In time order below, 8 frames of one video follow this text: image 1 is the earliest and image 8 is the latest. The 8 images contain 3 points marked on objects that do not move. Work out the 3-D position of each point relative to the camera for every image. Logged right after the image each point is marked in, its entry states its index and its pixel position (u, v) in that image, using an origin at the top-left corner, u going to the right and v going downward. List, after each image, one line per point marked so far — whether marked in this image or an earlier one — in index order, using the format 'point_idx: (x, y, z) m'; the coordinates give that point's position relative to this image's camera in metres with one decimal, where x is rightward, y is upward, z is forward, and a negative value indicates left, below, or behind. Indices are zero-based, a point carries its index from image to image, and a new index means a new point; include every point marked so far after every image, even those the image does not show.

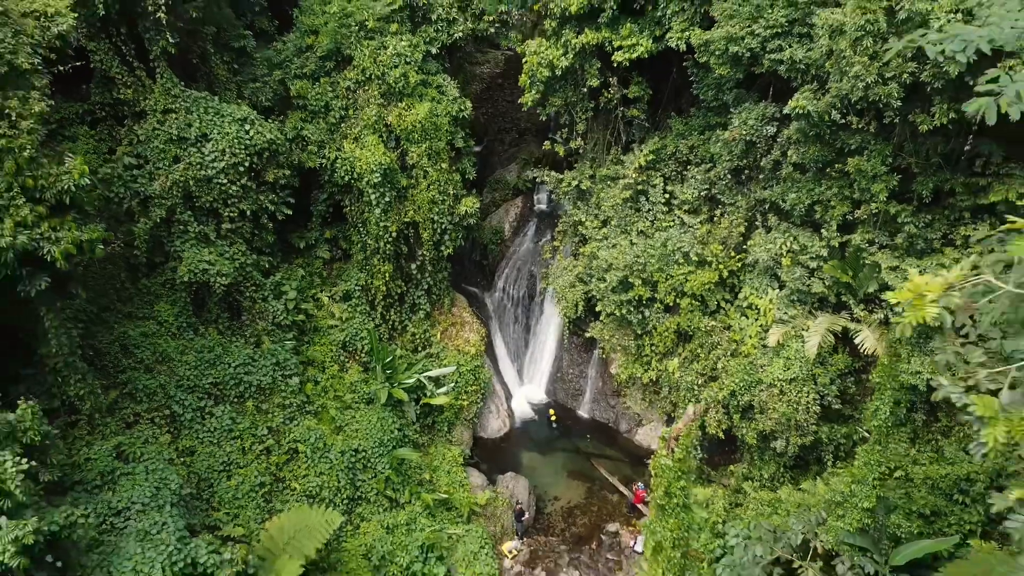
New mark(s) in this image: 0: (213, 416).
0: (-2.5, -1.1, +6.9) m
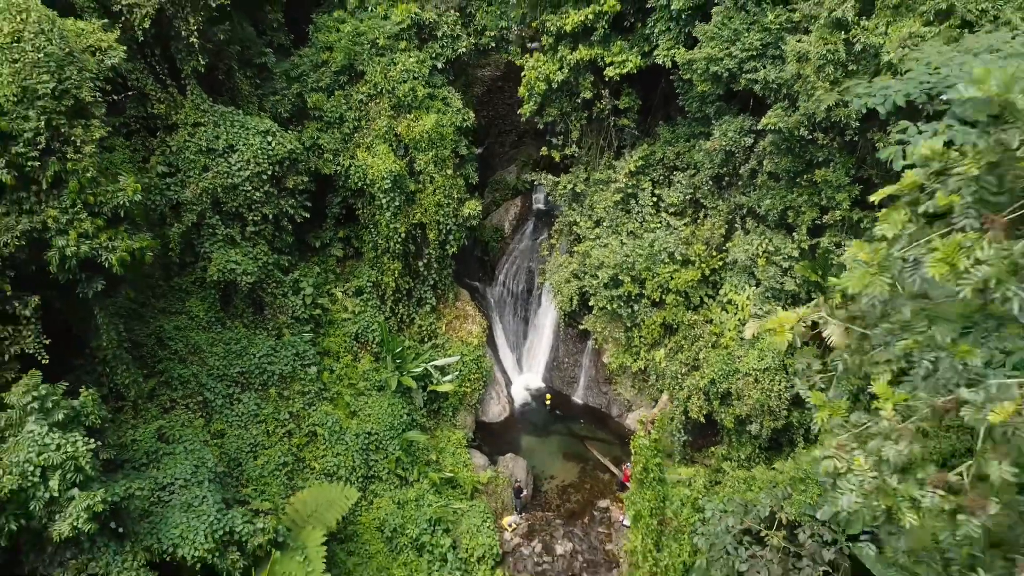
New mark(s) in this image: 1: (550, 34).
0: (-2.5, -1.1, +7.6) m
1: (+0.4, +2.6, +8.4) m
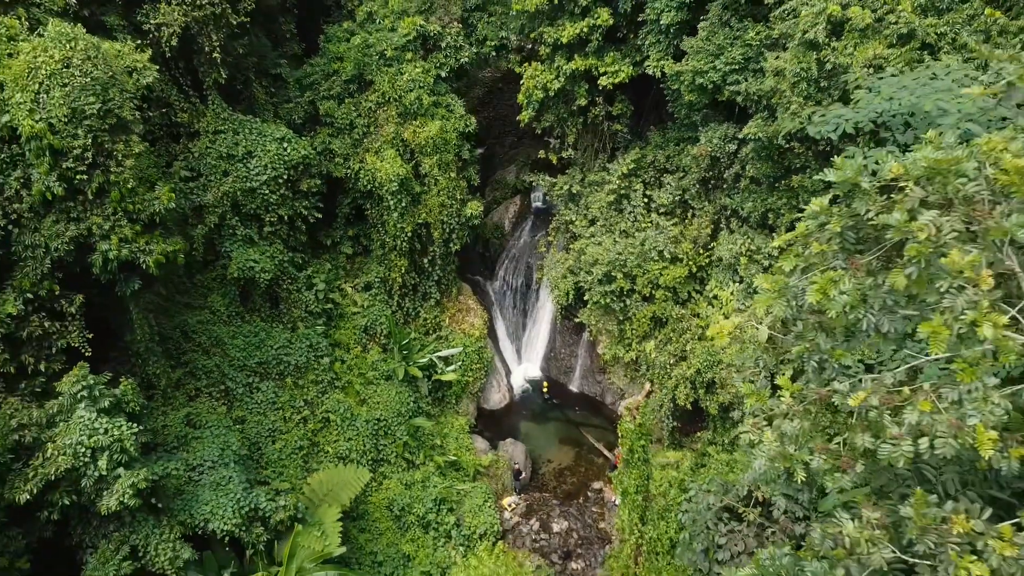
0: (-2.5, -1.0, +8.2) m
1: (+0.4, +2.6, +8.9) m
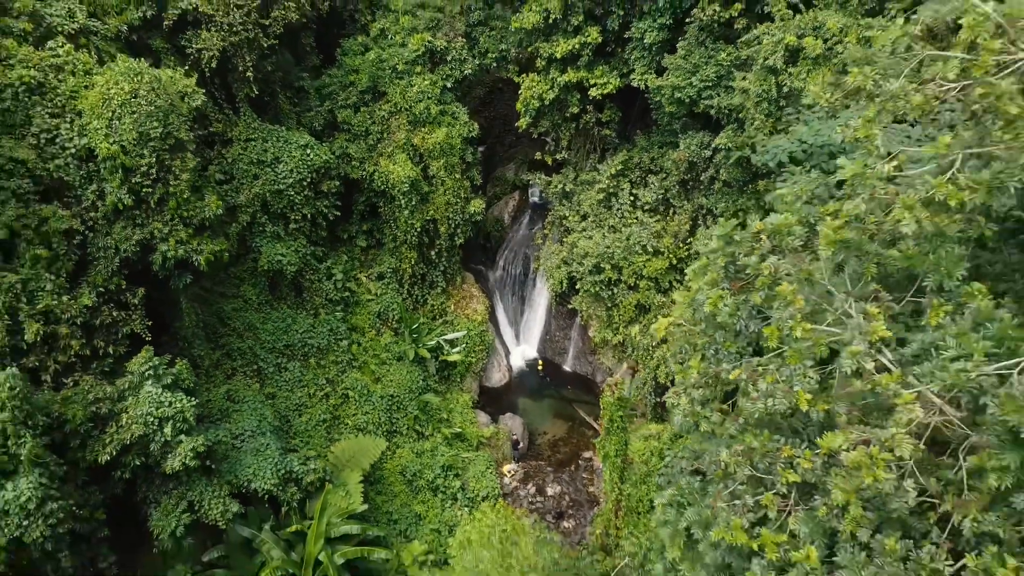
0: (-2.5, -0.9, +9.2) m
1: (+0.4, +2.8, +9.9) m
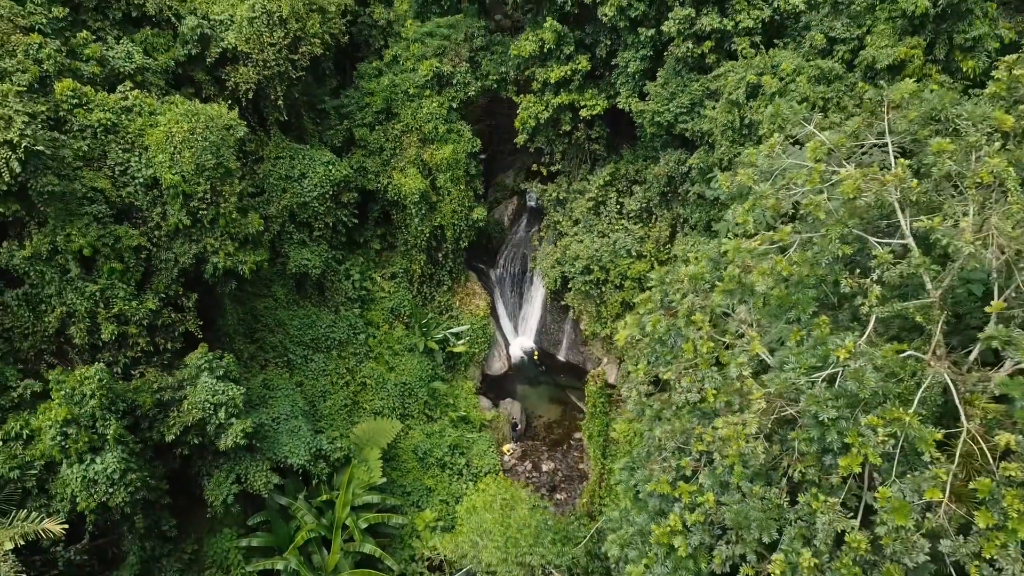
0: (-2.6, -0.9, +10.4) m
1: (+0.4, +2.8, +11.0) m
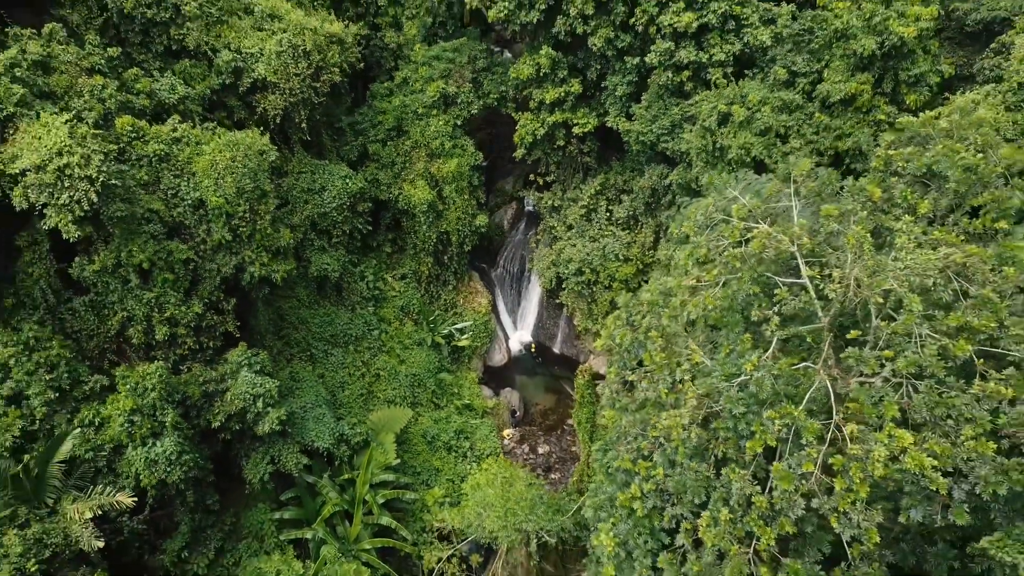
0: (-2.6, -0.9, +11.6) m
1: (+0.4, +2.8, +12.1) m
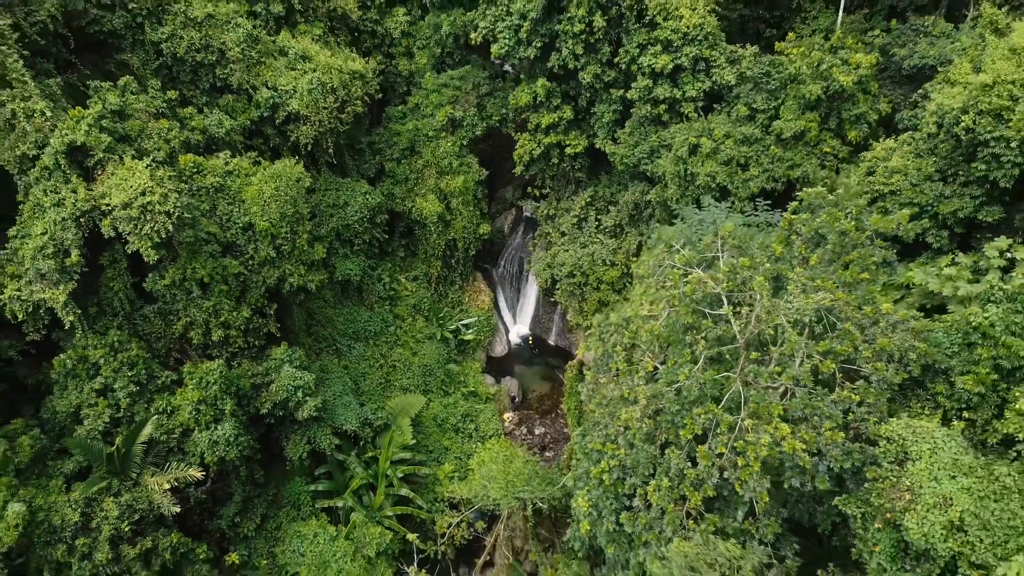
0: (-2.6, -1.0, +13.3) m
1: (+0.3, +2.7, +13.7) m
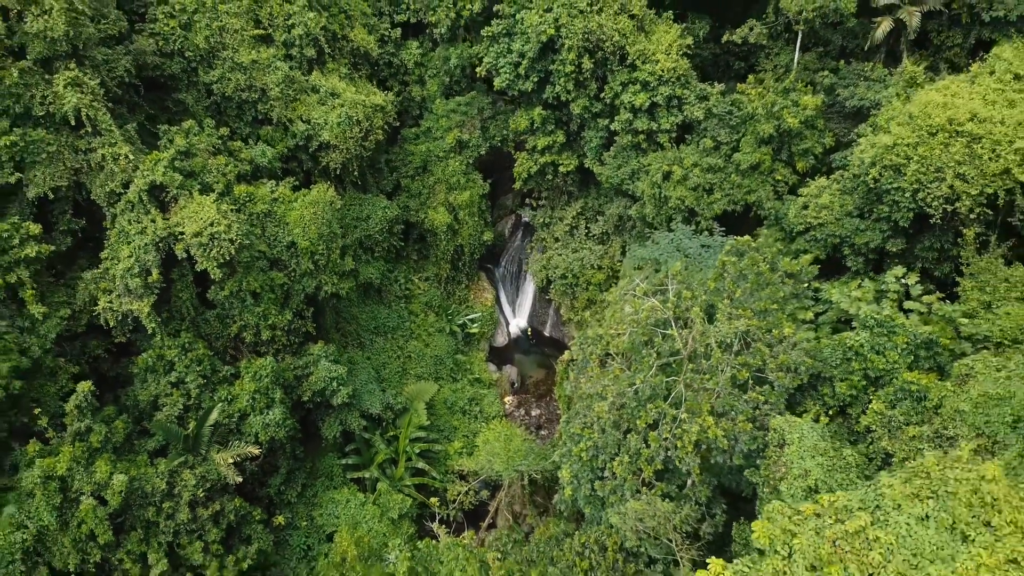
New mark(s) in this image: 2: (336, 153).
0: (-2.6, -1.0, +15.3) m
1: (+0.3, +2.7, +15.6) m
2: (-3.0, +2.3, +13.9) m
